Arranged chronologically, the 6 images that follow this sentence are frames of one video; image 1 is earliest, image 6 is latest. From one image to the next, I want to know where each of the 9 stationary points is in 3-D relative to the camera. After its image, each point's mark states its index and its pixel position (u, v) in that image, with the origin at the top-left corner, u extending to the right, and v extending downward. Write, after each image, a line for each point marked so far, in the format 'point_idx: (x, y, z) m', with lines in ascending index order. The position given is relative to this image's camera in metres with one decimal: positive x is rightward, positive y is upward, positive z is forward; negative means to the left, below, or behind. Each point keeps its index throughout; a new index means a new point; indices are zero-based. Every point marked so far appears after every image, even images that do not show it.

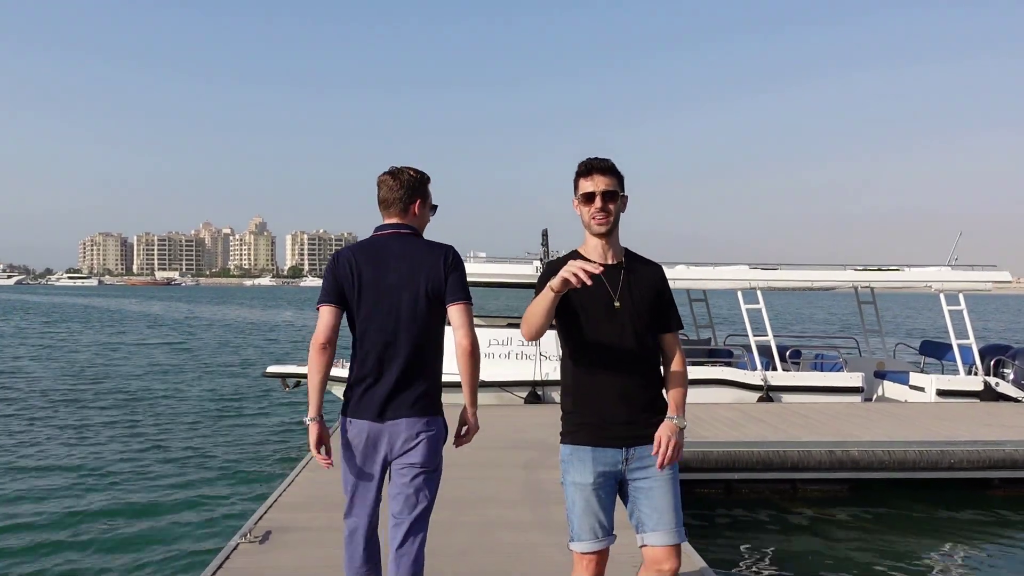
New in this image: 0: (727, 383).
0: (+2.4, -1.1, +9.9) m
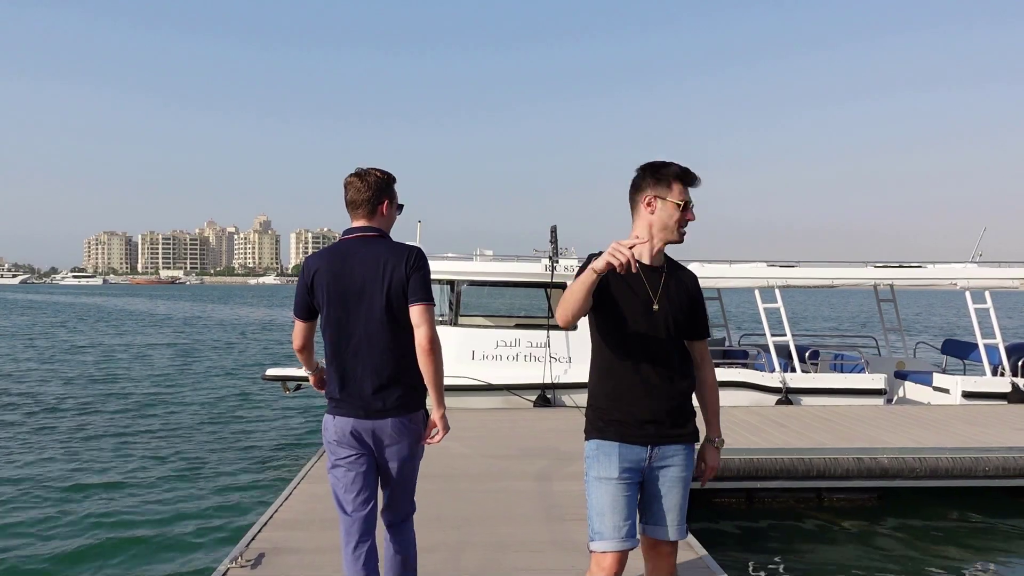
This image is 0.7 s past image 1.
0: (+2.5, -1.0, +9.5) m
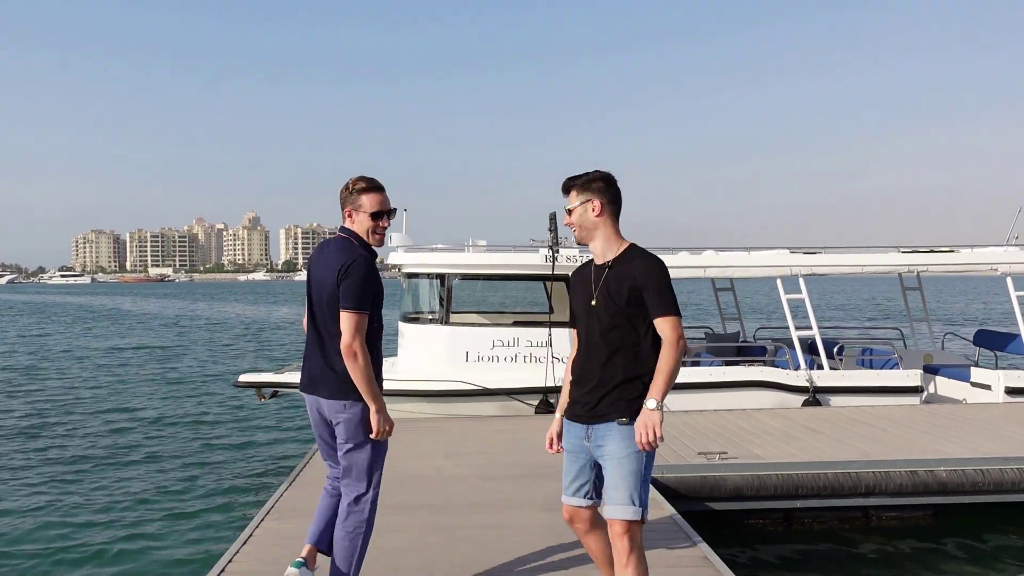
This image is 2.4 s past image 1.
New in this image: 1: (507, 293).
0: (+2.5, -0.9, +8.6) m
1: (0.0, -0.1, +9.0) m
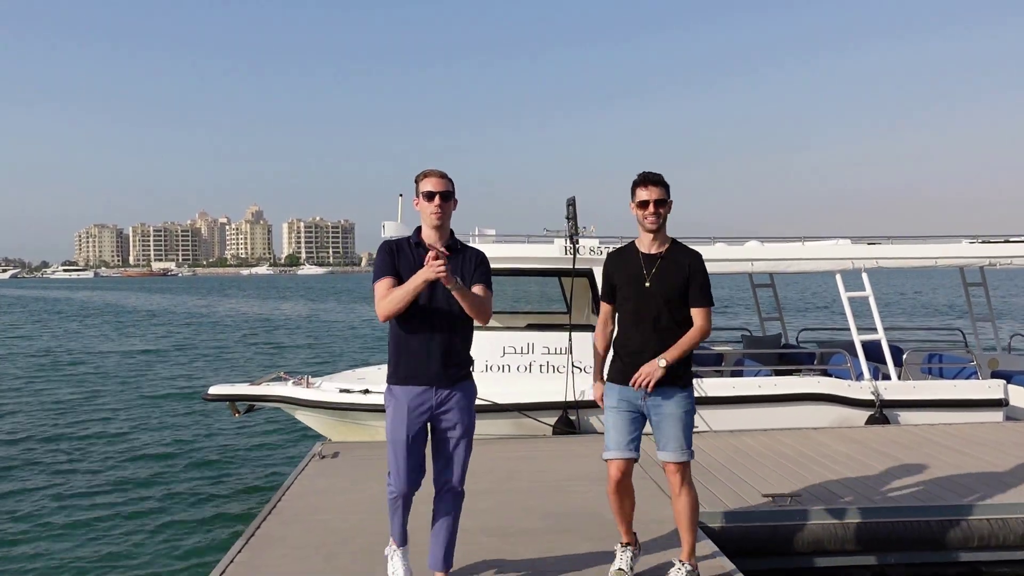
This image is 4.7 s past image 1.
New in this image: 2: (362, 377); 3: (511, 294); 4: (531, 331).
0: (+2.6, -0.9, +7.3) m
1: (+0.1, 0.0, +7.8) m
2: (-1.4, -0.8, +8.4) m
3: (0.0, -0.1, +7.7) m
4: (+0.2, -0.4, +7.7) m
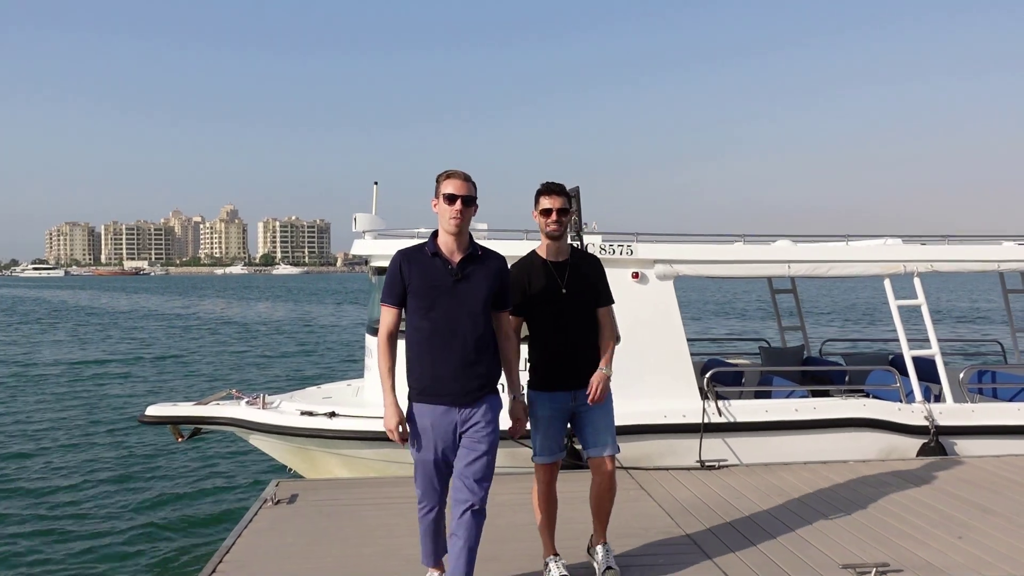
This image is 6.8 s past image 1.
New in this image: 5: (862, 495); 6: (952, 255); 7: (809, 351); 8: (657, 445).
0: (+2.5, -1.0, +6.2) m
1: (0.0, -0.1, +6.6) m
2: (-1.5, -0.9, +7.2) m
3: (0.0, -0.1, +6.6) m
4: (+0.1, -0.4, +6.5) m
5: (+2.1, -1.2, +5.4) m
6: (+3.4, +0.3, +7.0) m
7: (+2.8, -0.6, +8.5) m
8: (+1.0, -1.1, +6.1) m
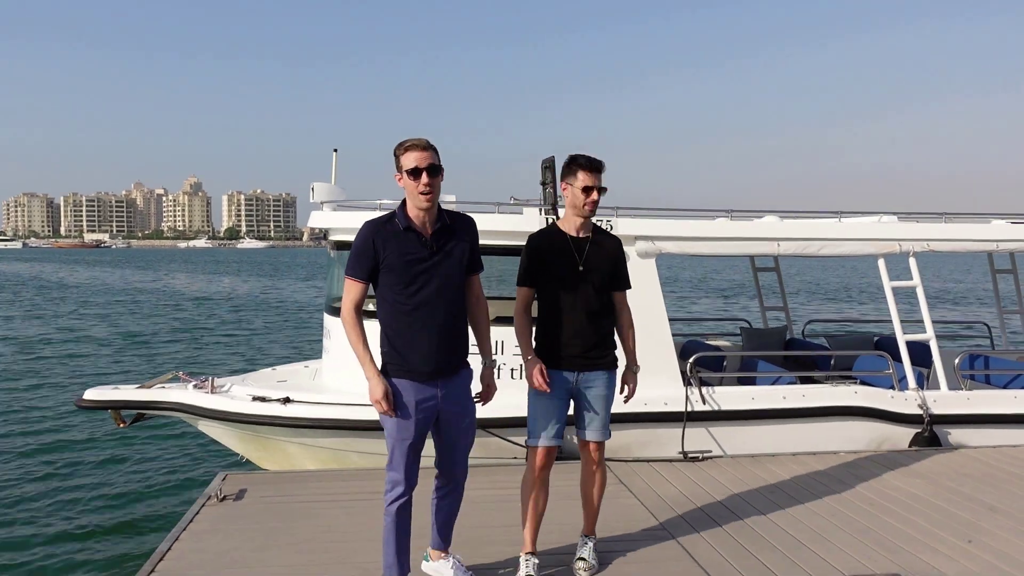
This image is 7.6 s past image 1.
0: (+2.3, -0.8, +5.9) m
1: (-0.2, +0.1, +6.2) m
2: (-1.7, -0.7, +6.7) m
3: (-0.2, +0.1, +6.1) m
4: (-0.1, -0.2, +6.1) m
5: (+1.9, -1.1, +5.0) m
6: (+3.2, +0.4, +6.7) m
7: (+2.5, -0.4, +8.1) m
8: (+0.8, -0.9, +5.7) m
